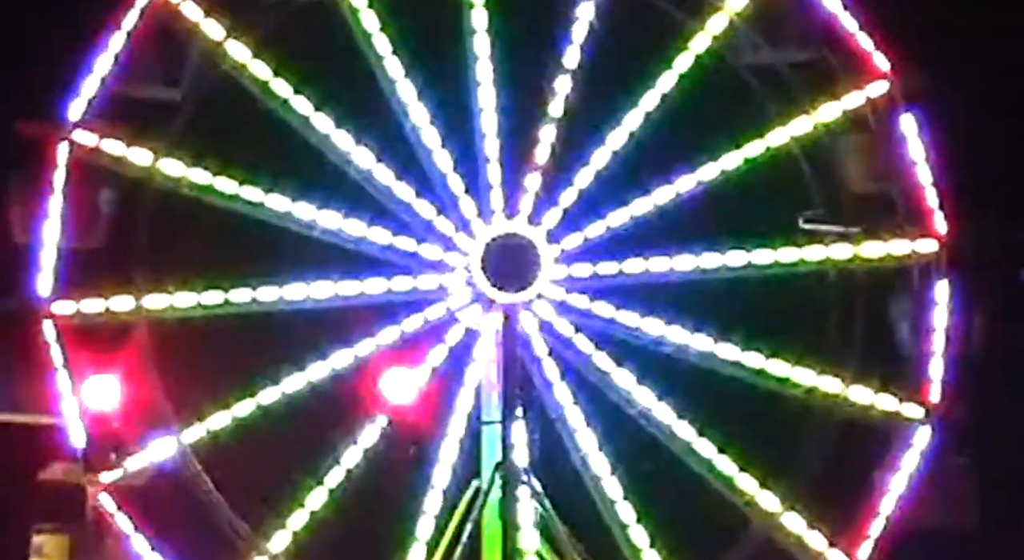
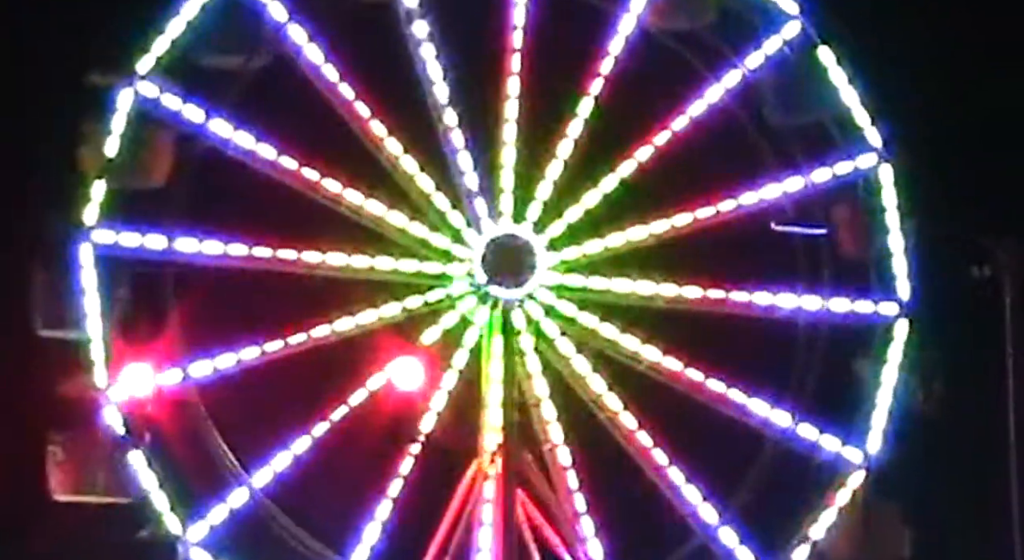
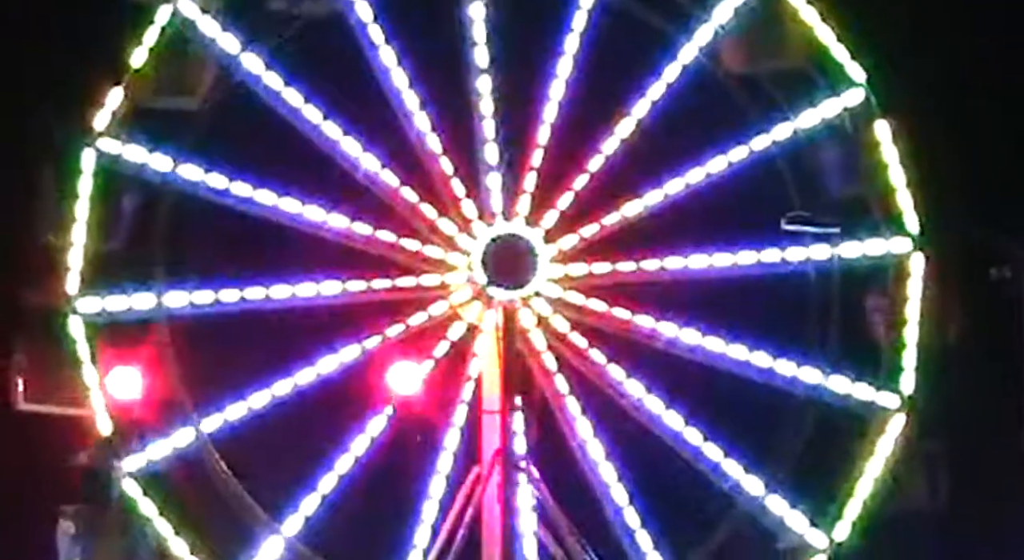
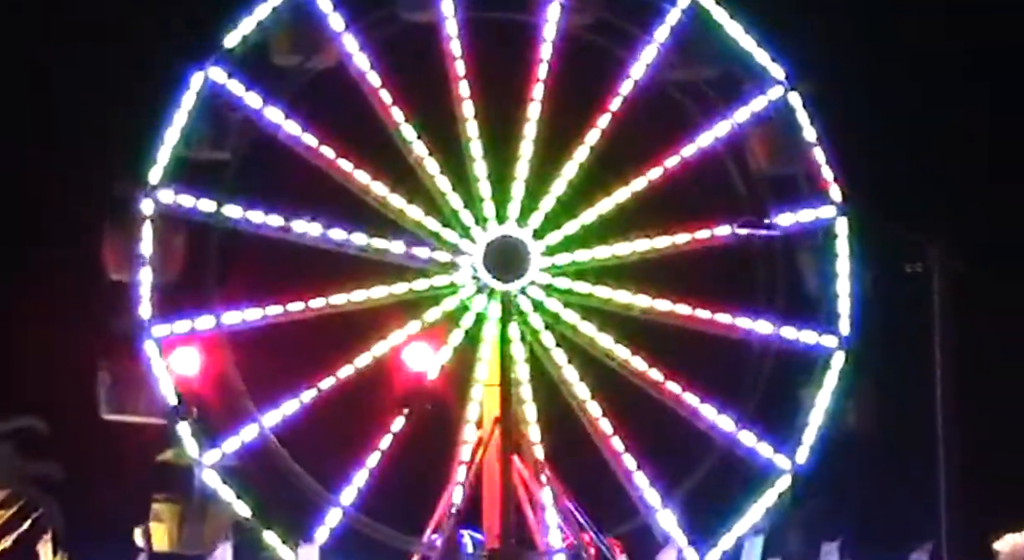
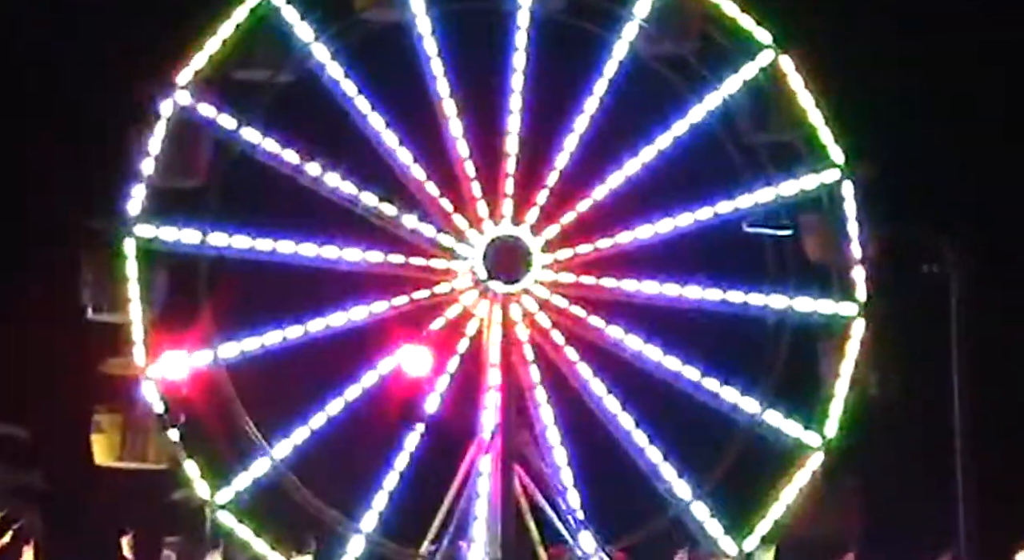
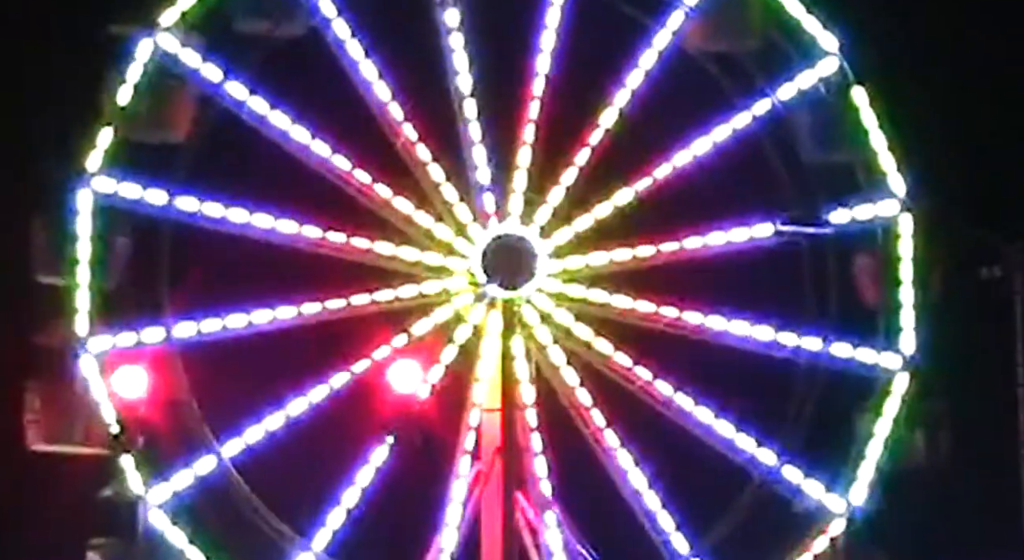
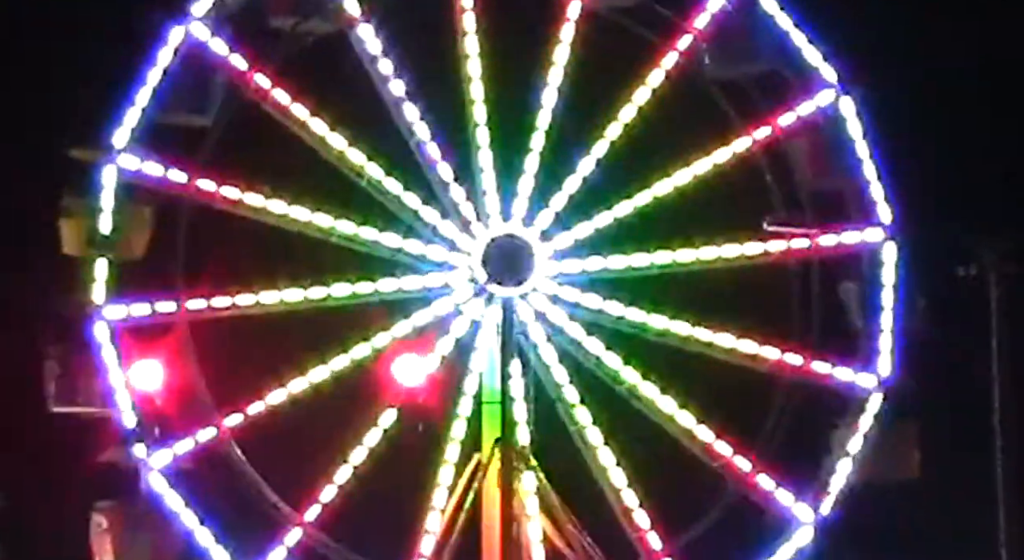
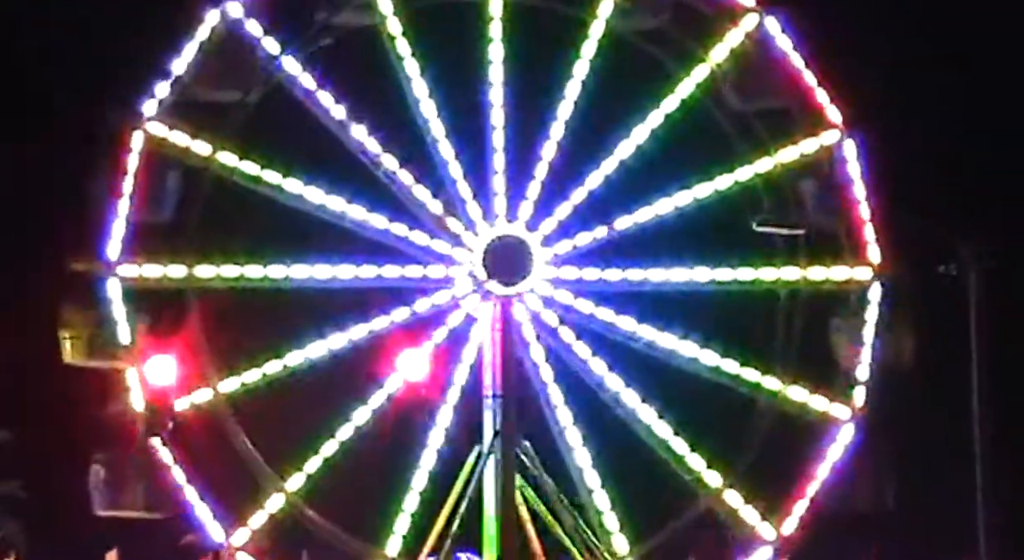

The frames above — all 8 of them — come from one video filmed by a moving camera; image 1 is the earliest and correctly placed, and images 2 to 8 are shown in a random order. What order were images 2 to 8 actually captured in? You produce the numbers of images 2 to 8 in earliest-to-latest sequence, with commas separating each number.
3, 6, 2, 7, 8, 5, 4
